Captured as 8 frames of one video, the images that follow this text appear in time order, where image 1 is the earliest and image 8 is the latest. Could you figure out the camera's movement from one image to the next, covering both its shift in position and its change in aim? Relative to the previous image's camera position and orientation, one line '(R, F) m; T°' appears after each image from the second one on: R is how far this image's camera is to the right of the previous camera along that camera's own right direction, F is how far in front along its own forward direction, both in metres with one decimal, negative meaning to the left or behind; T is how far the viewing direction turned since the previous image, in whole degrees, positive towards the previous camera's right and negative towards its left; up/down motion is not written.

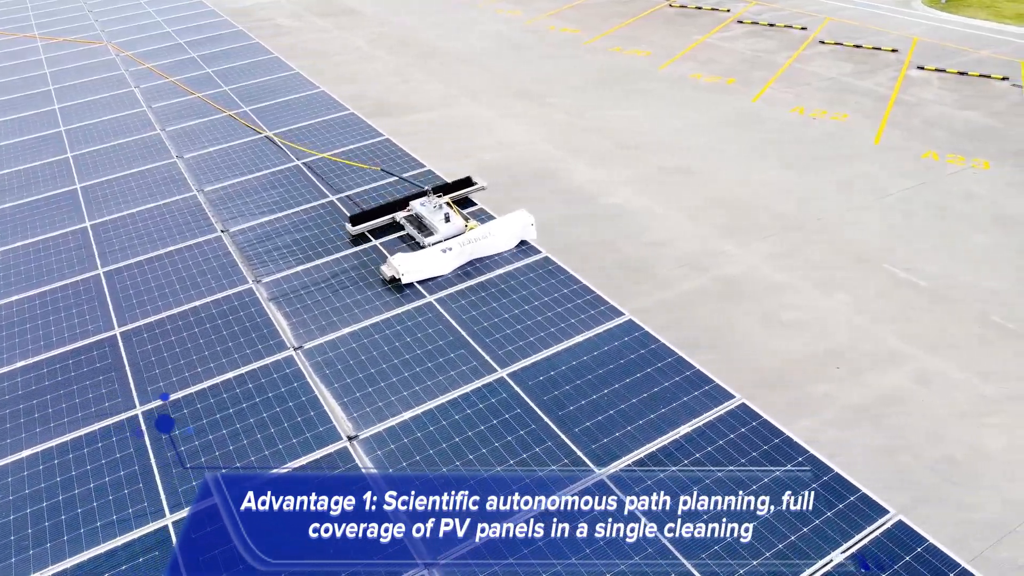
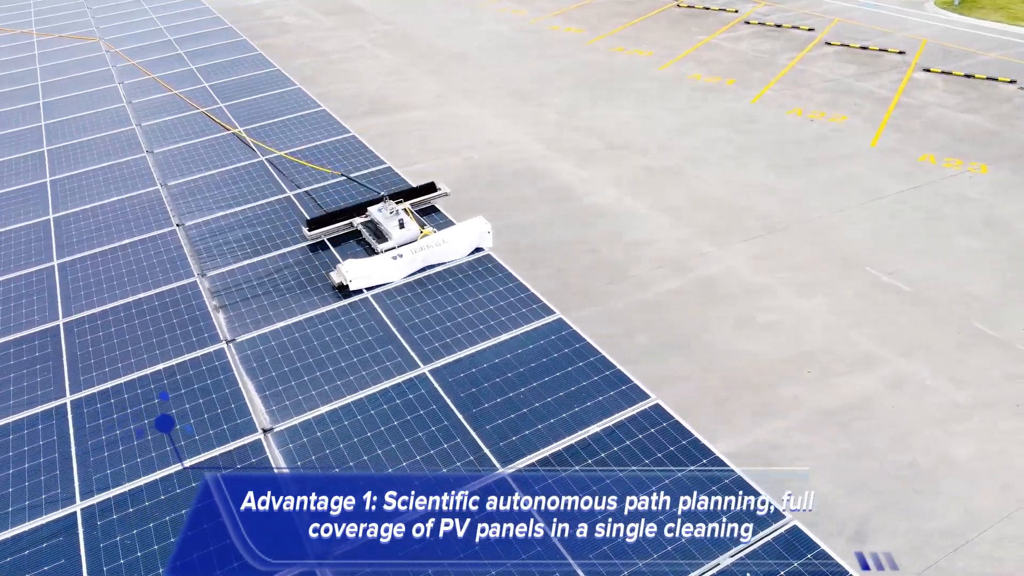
(+1.0, 0.0) m; -2°
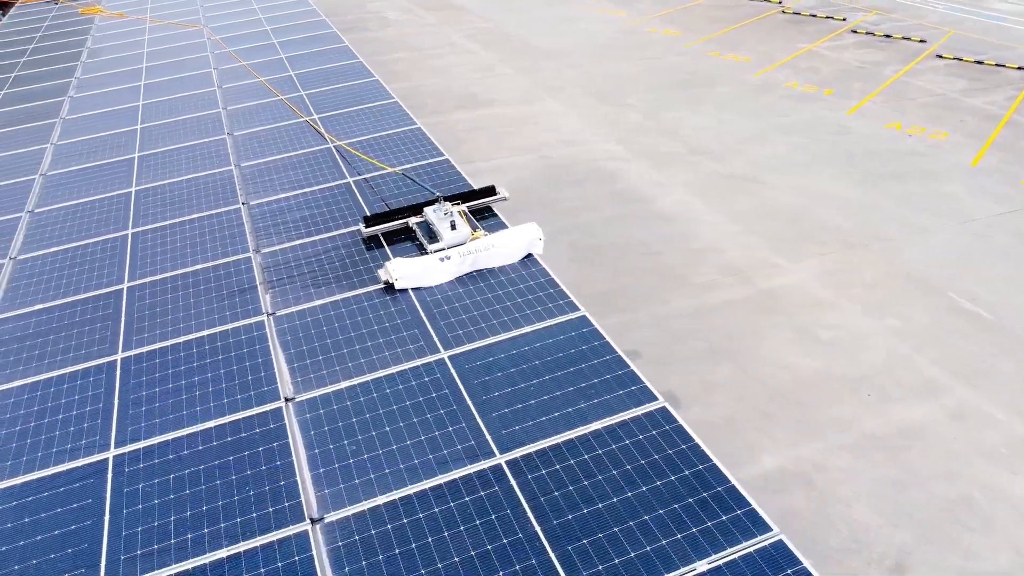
(+0.7, -0.1) m; -7°
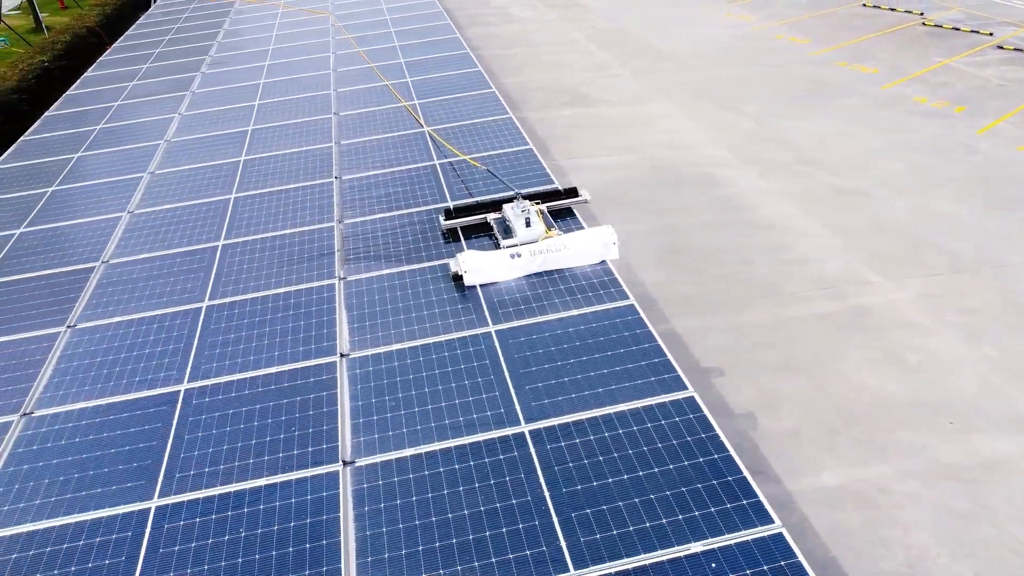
(+0.7, -0.3) m; -8°
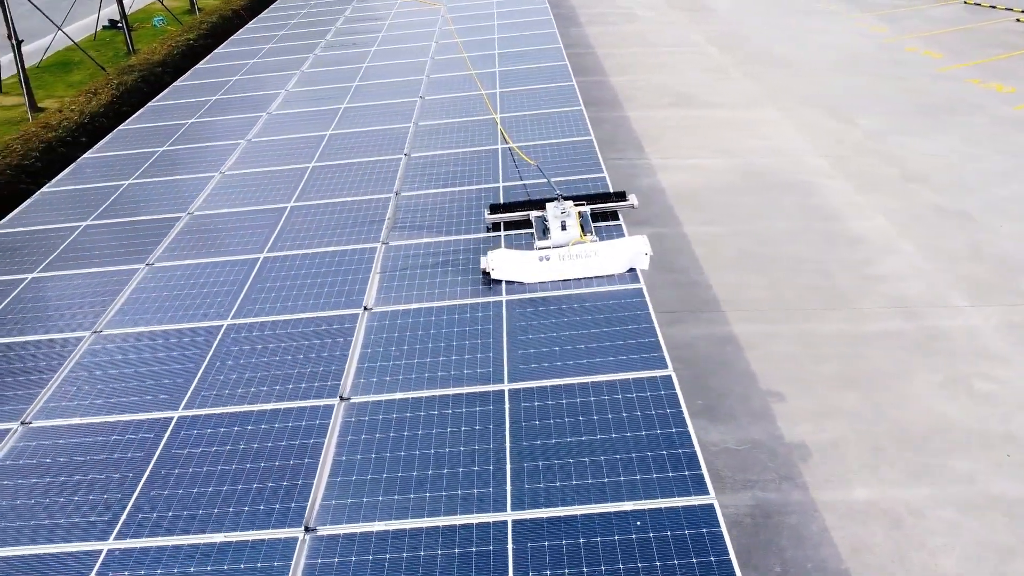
(+1.3, -0.5) m; -9°
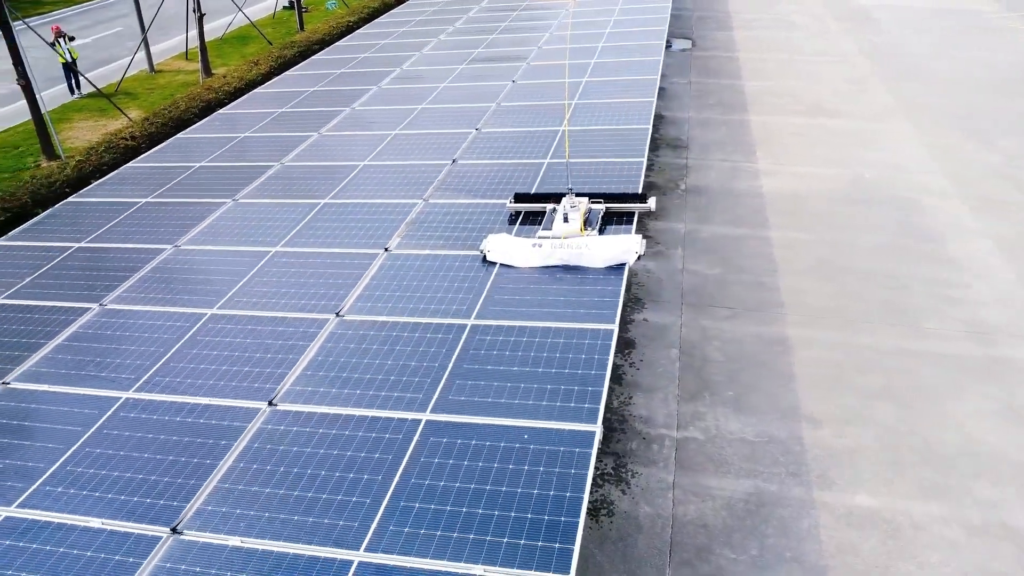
(+2.1, -0.9) m; -11°
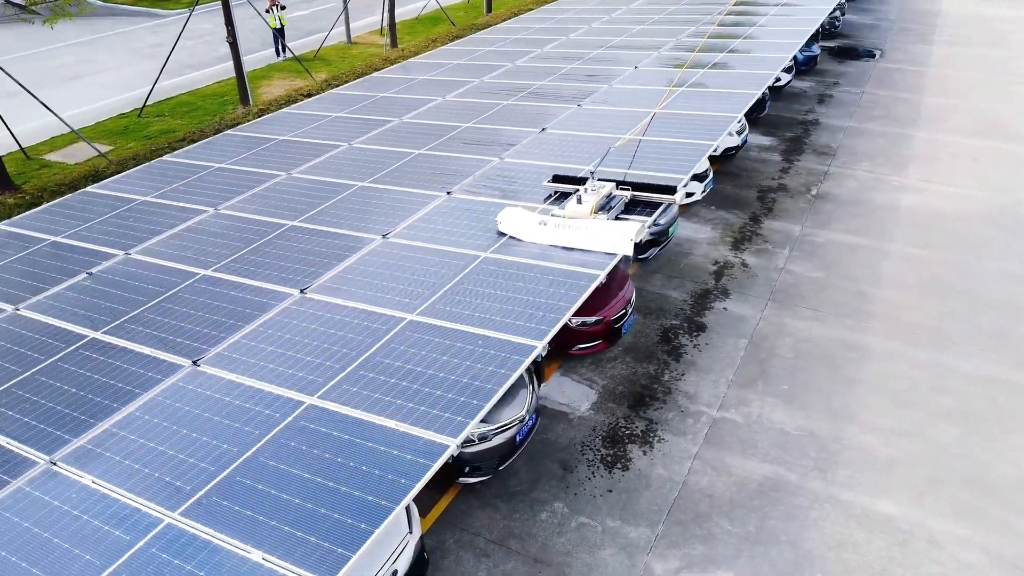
(+2.4, -0.9) m; -14°
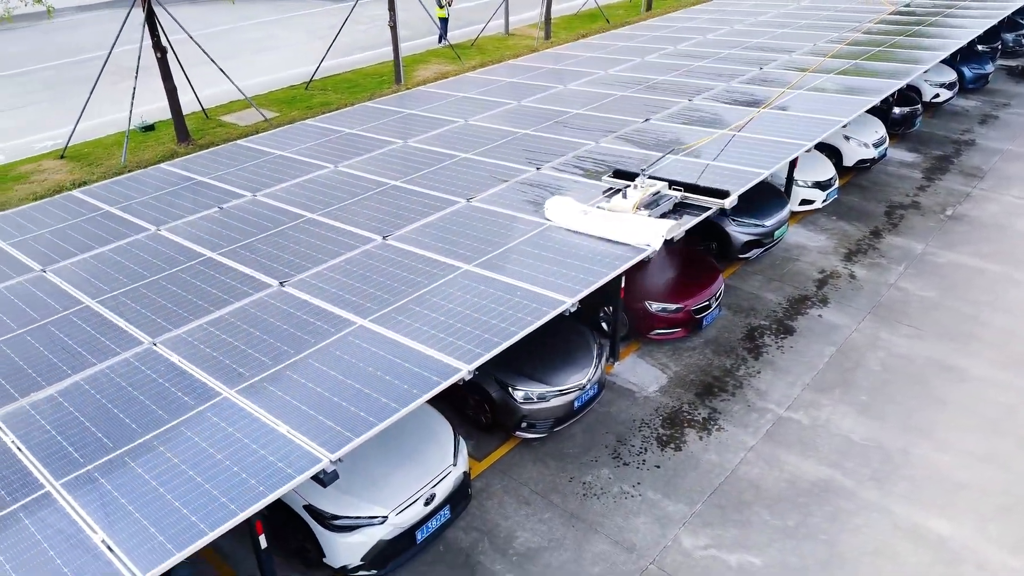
(+1.4, -0.8) m; -11°
